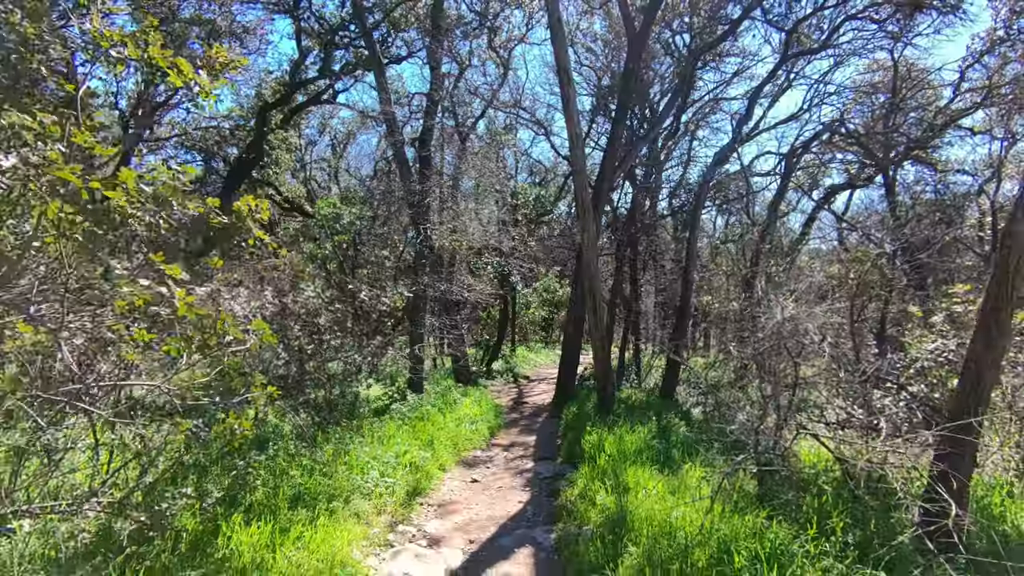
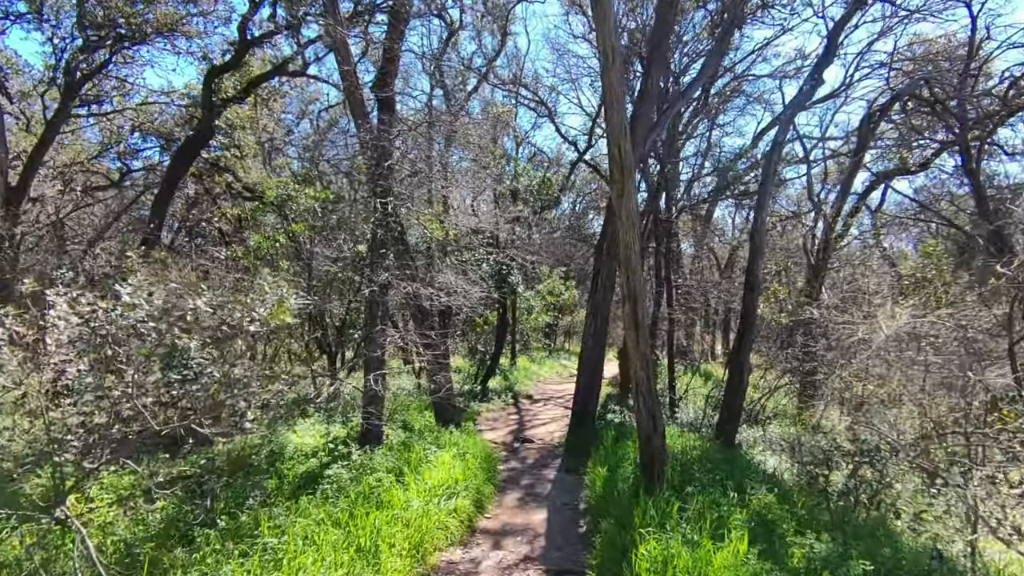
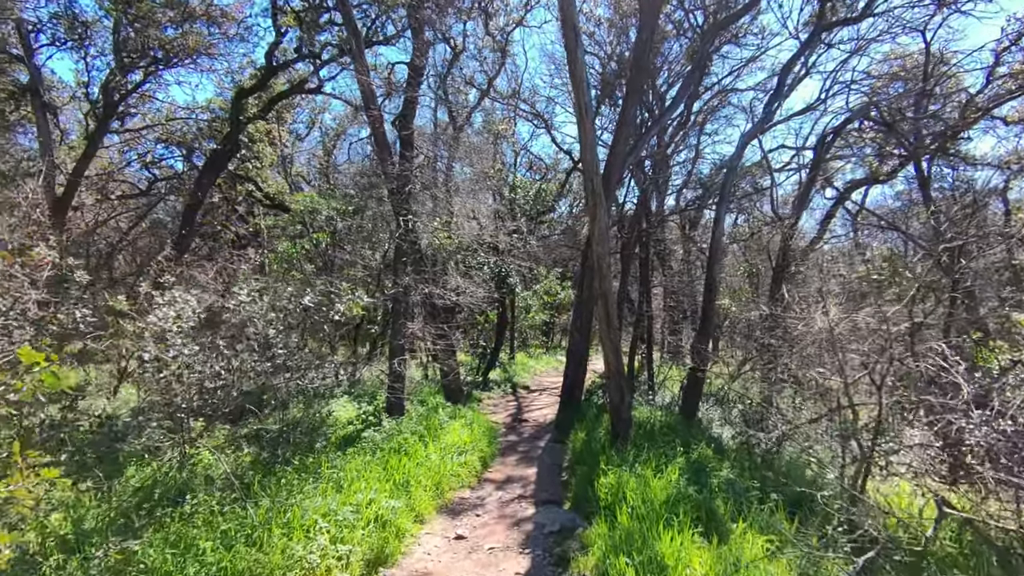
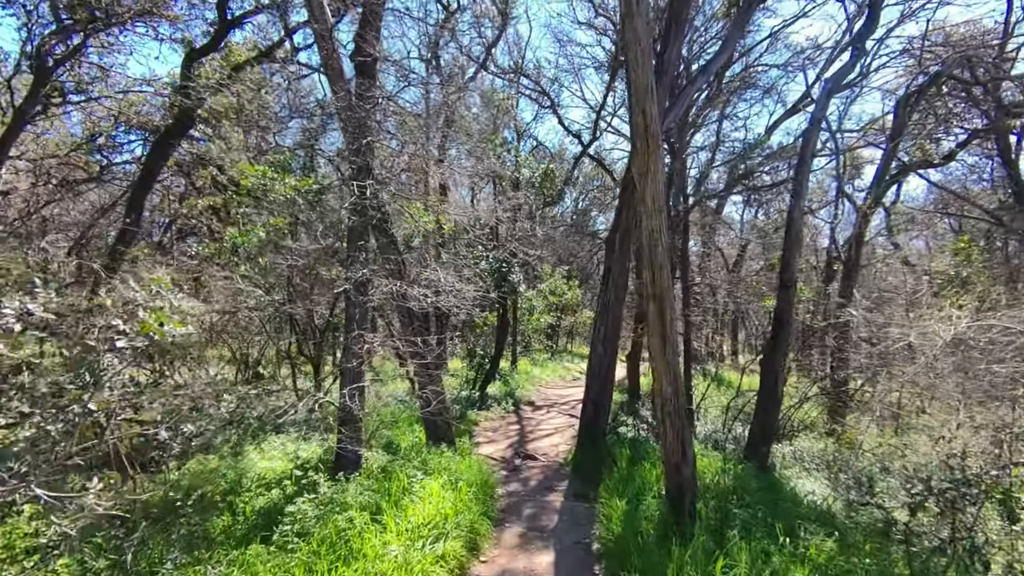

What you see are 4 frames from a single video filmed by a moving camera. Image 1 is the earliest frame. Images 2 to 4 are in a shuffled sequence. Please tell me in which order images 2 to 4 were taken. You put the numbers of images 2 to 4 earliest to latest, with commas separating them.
3, 2, 4
